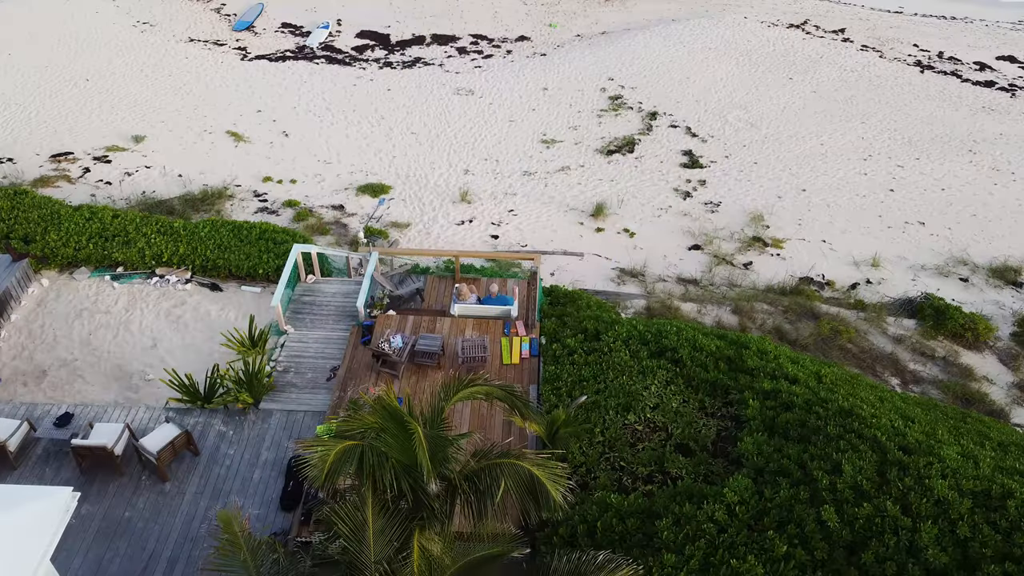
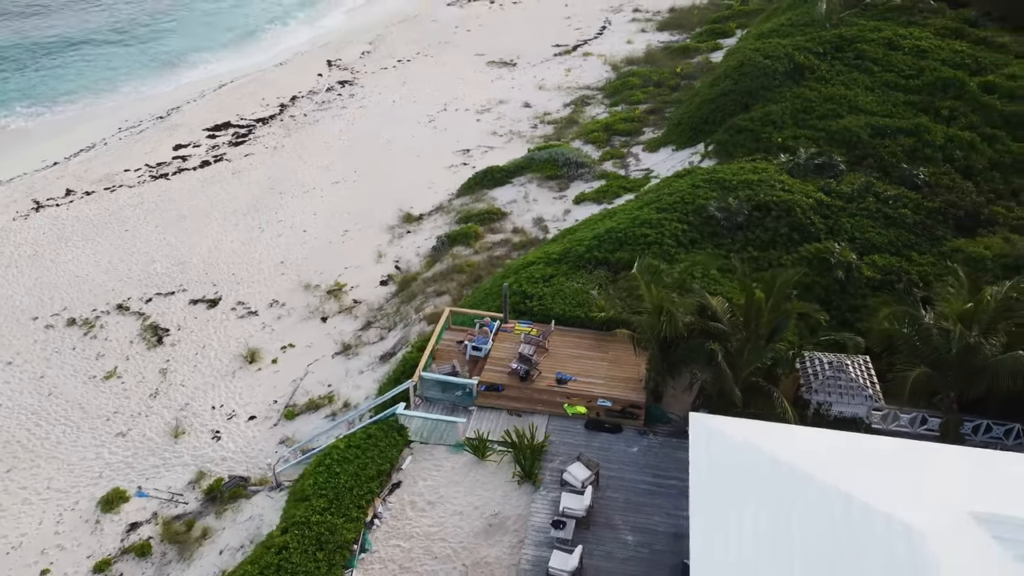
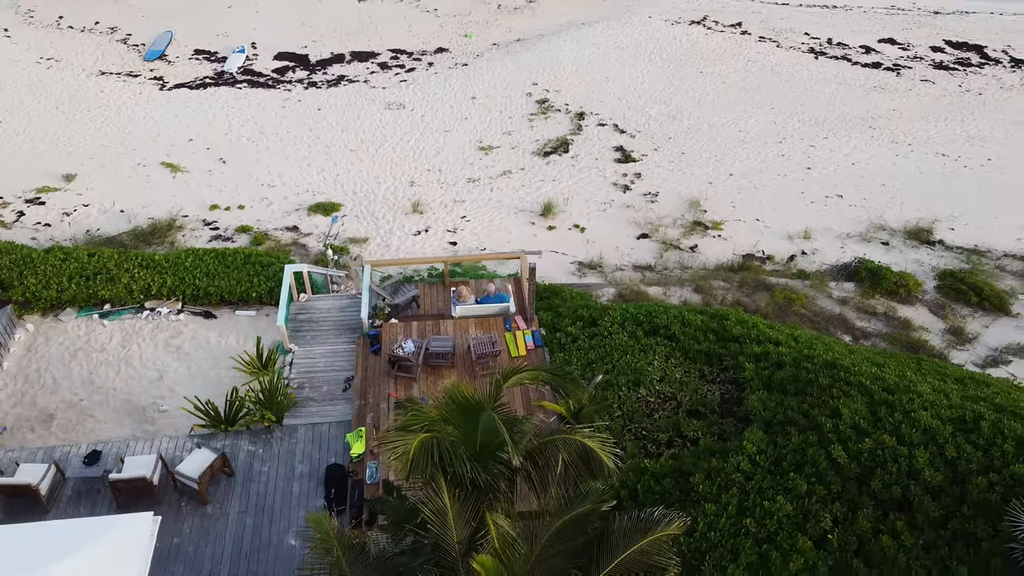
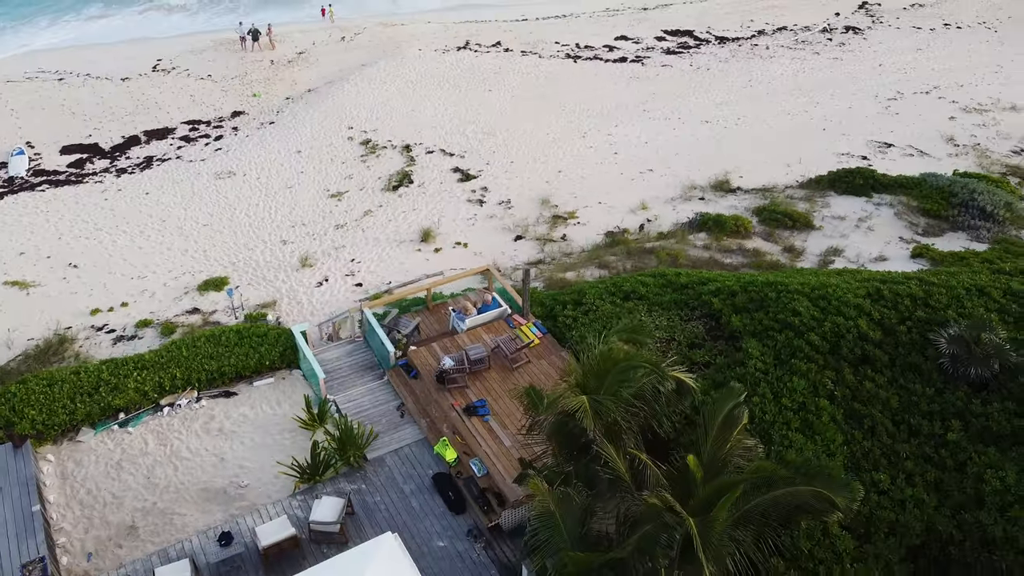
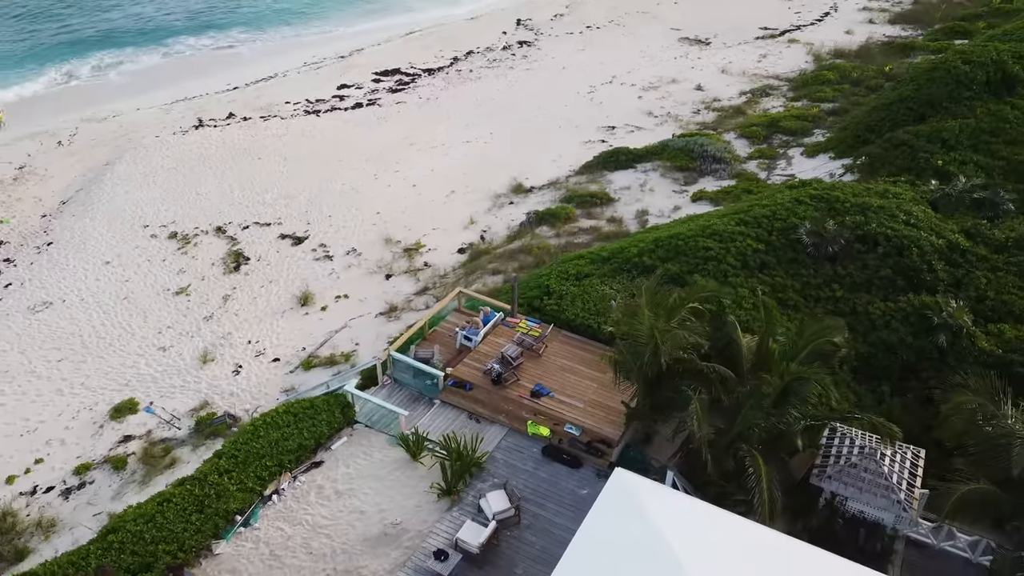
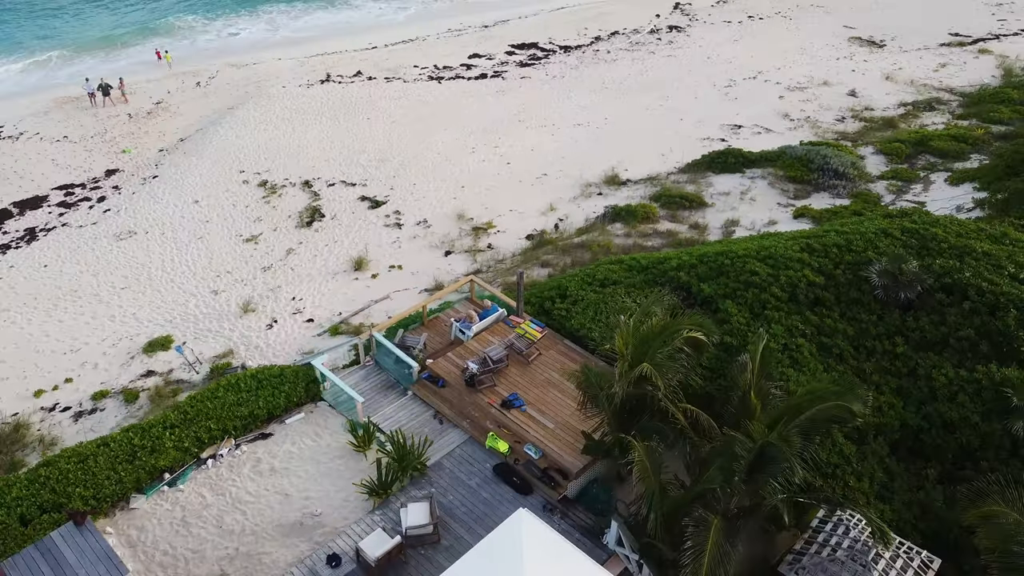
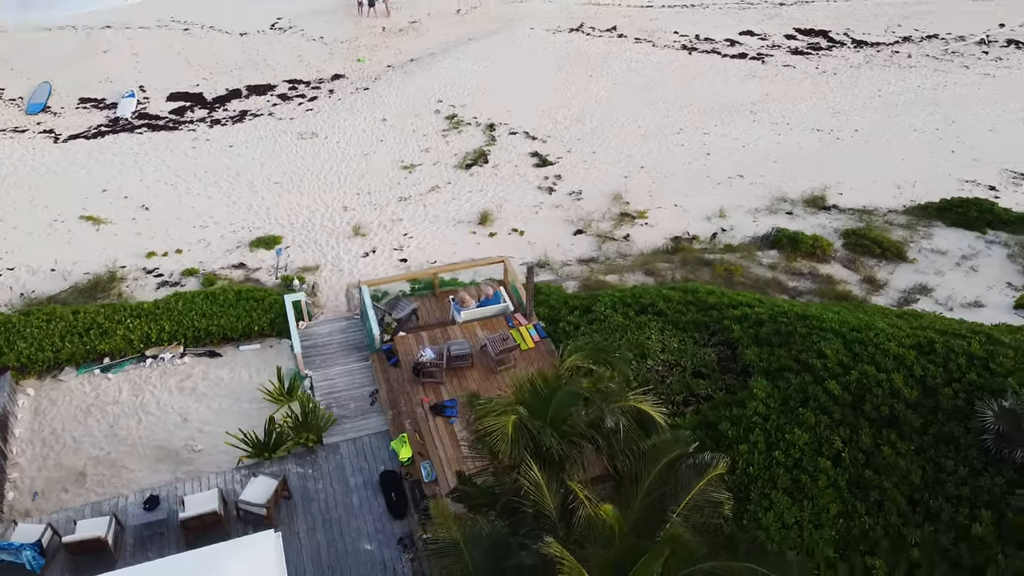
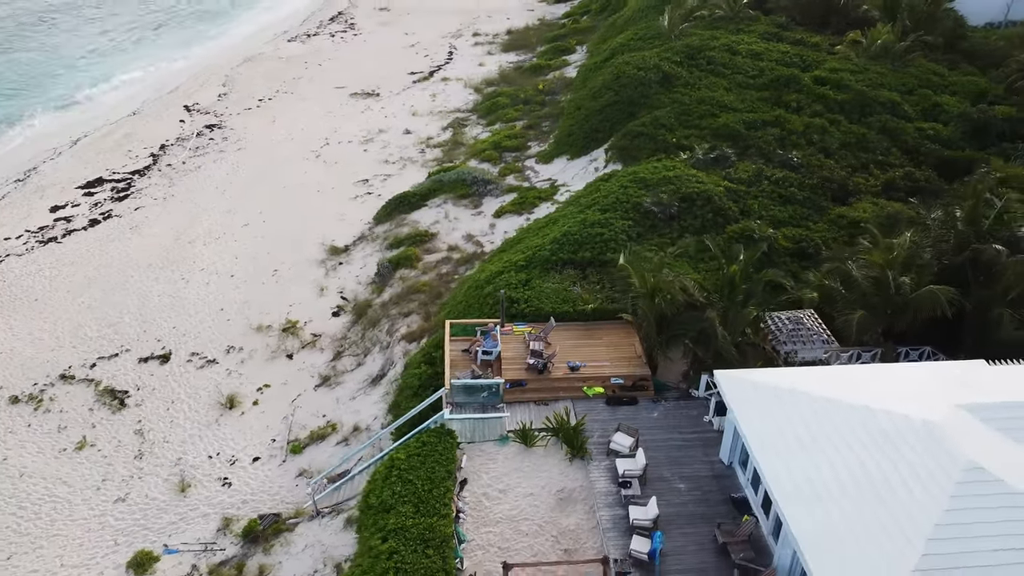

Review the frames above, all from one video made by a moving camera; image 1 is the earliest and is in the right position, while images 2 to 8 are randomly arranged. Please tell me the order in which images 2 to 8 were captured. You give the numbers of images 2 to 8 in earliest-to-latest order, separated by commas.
3, 7, 4, 6, 5, 2, 8
